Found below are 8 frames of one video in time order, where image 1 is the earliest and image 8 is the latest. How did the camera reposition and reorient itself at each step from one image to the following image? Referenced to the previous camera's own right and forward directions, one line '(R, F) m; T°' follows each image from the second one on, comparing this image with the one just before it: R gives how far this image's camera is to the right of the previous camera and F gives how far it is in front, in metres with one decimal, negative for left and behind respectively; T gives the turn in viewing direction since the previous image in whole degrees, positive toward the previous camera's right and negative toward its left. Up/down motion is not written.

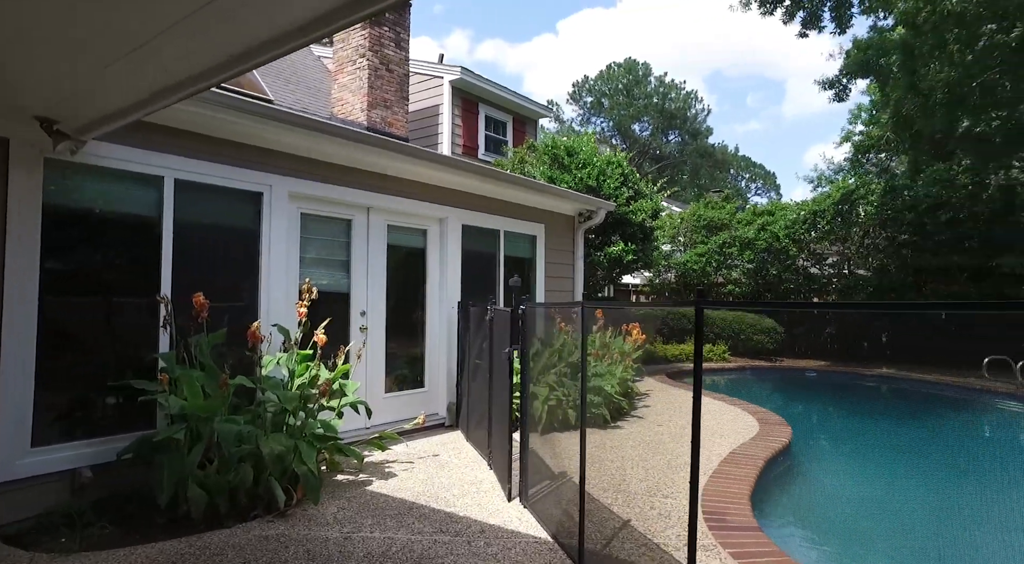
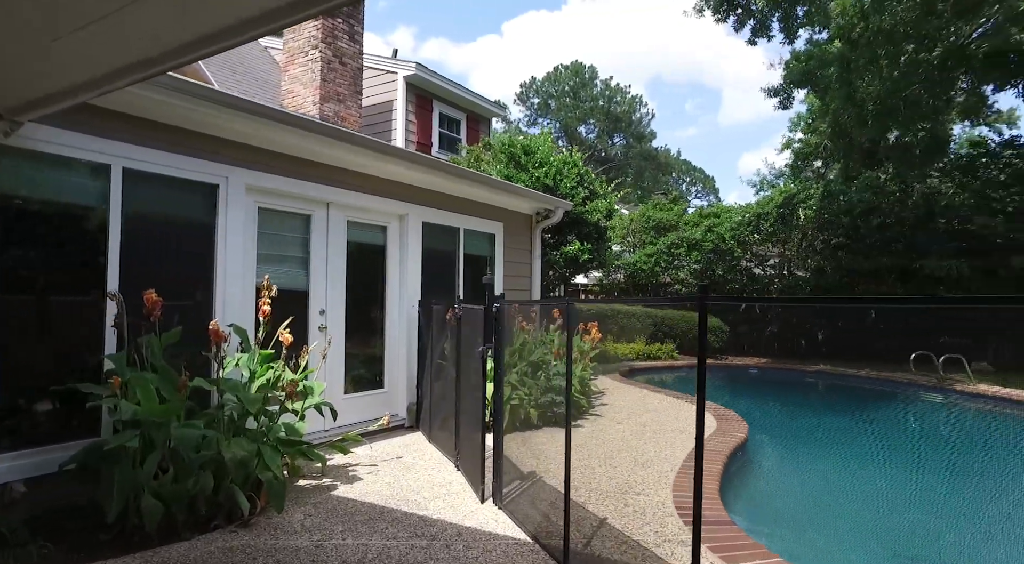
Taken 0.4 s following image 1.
(-0.2, +0.1) m; +5°
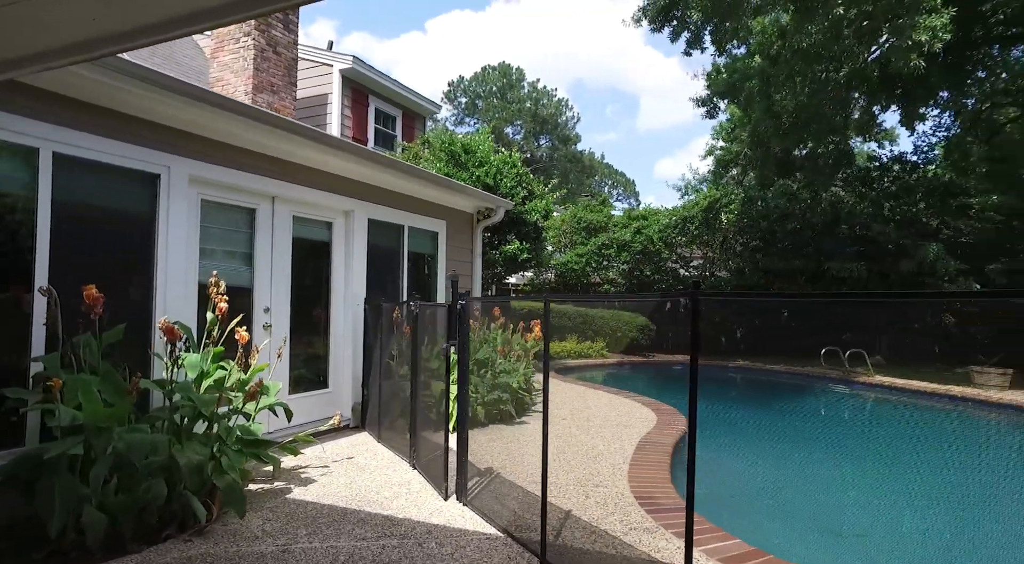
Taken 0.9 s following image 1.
(-0.3, 0.0) m; +7°
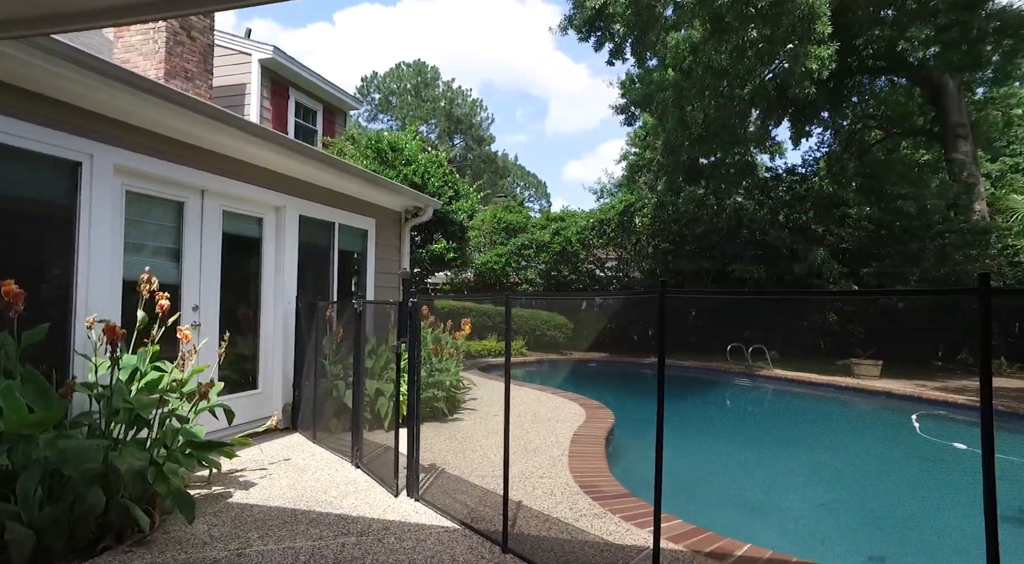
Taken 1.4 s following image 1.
(-0.3, -0.1) m; +8°
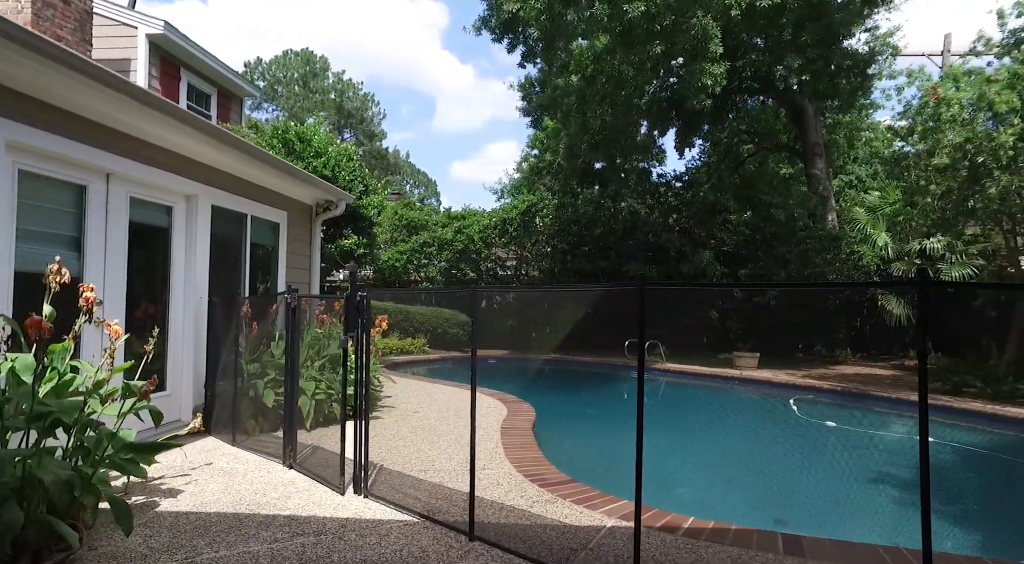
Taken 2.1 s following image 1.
(-0.4, 0.0) m; +11°
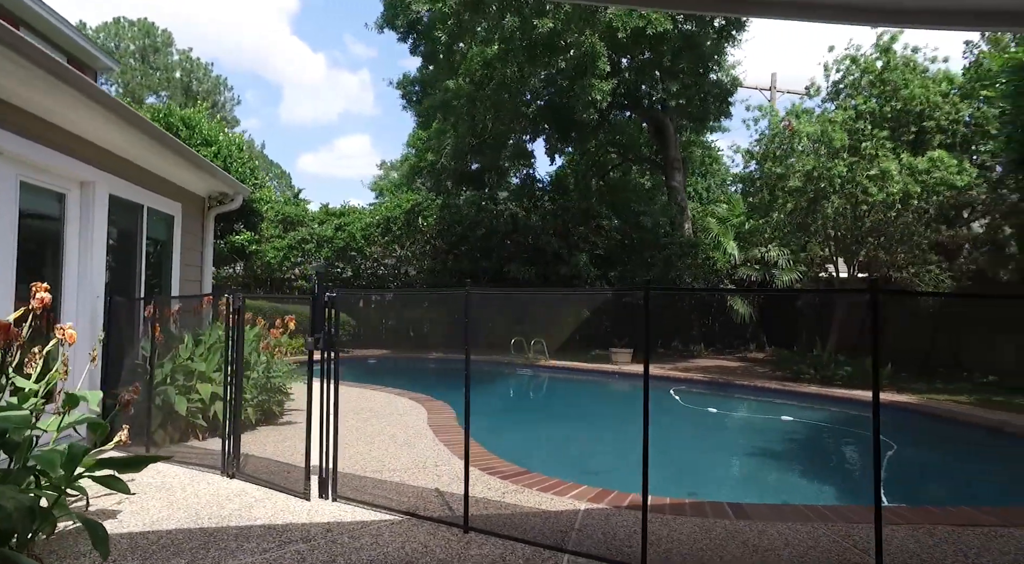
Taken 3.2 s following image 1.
(-0.7, -0.1) m; +14°
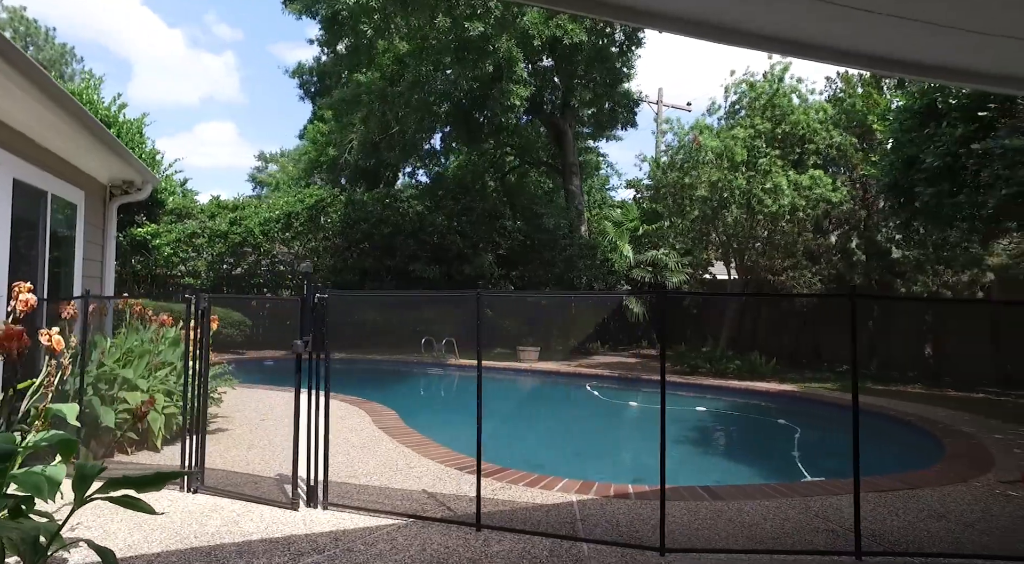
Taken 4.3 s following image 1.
(-0.7, 0.0) m; +12°
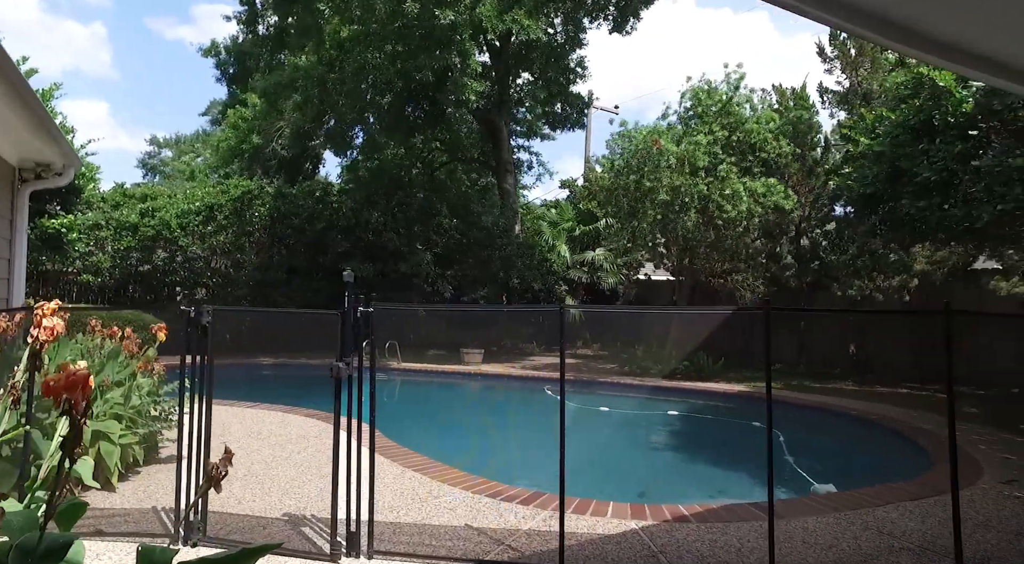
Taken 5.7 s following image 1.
(-0.9, +0.4) m; +10°
